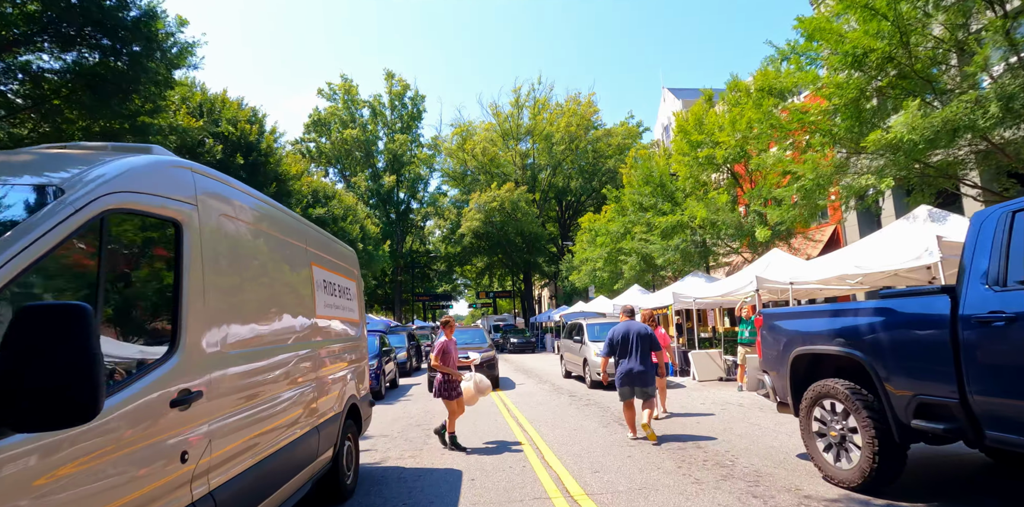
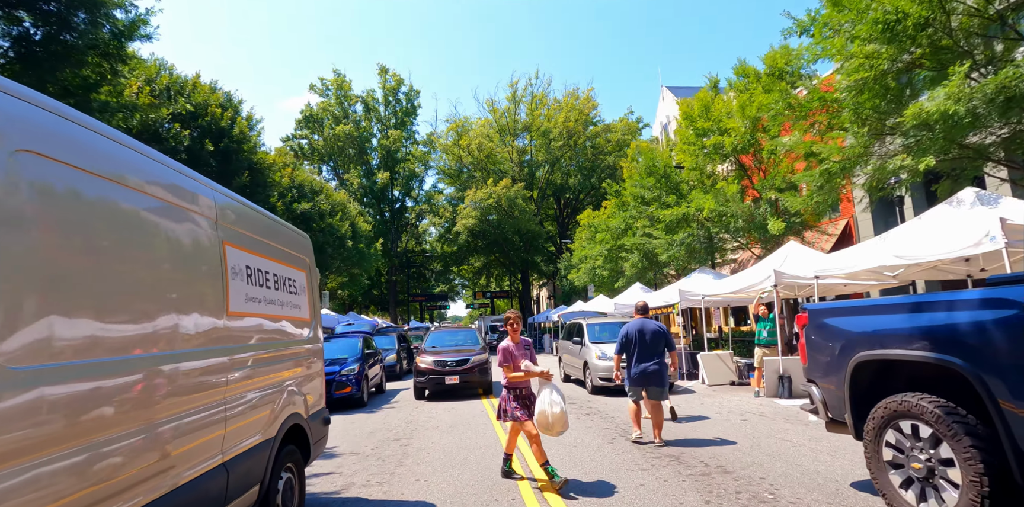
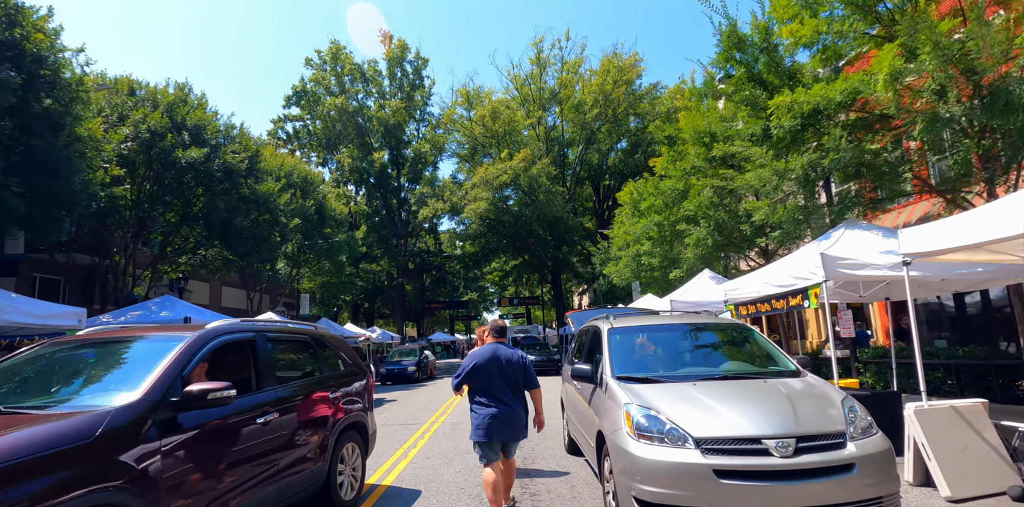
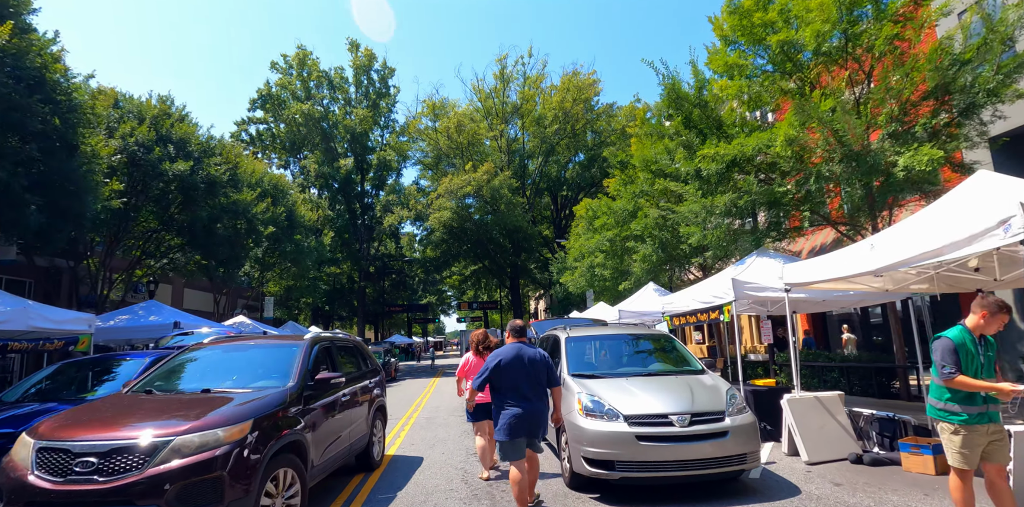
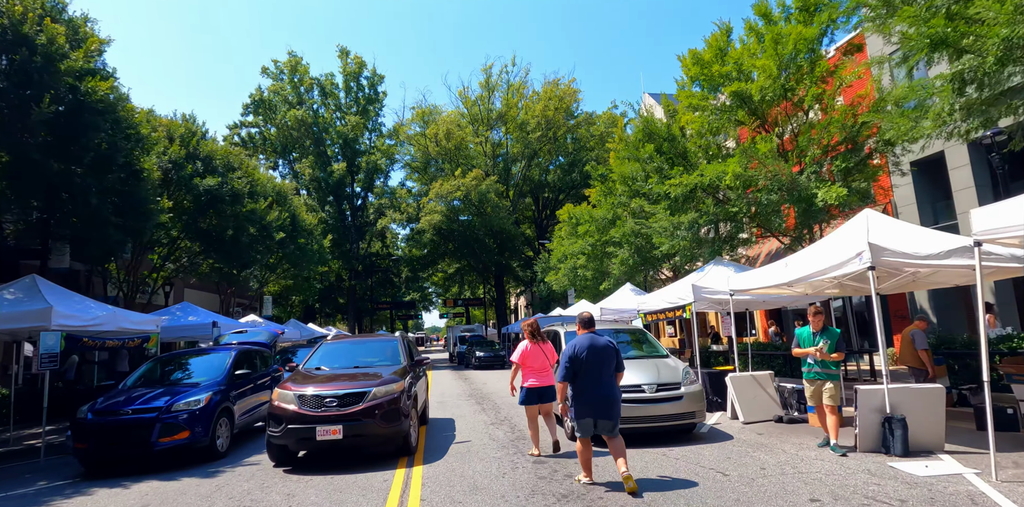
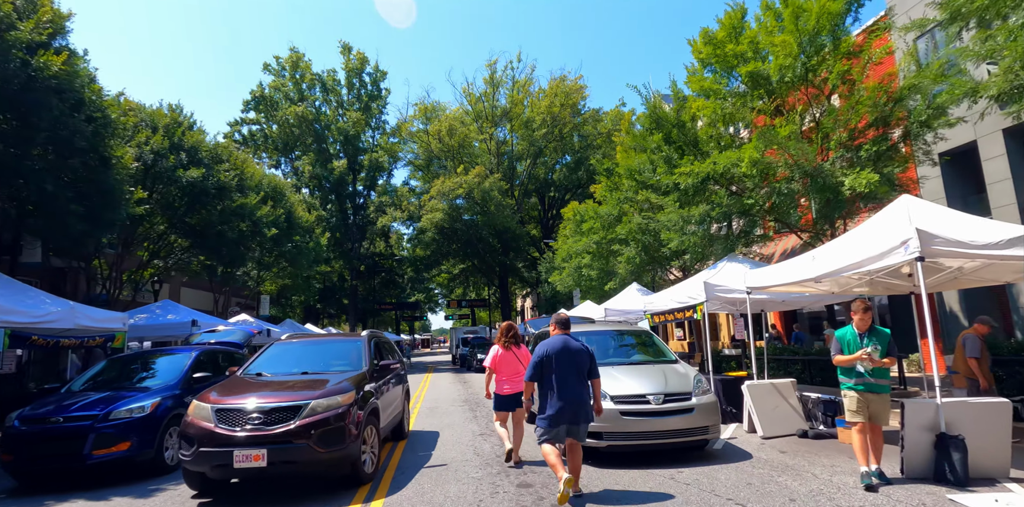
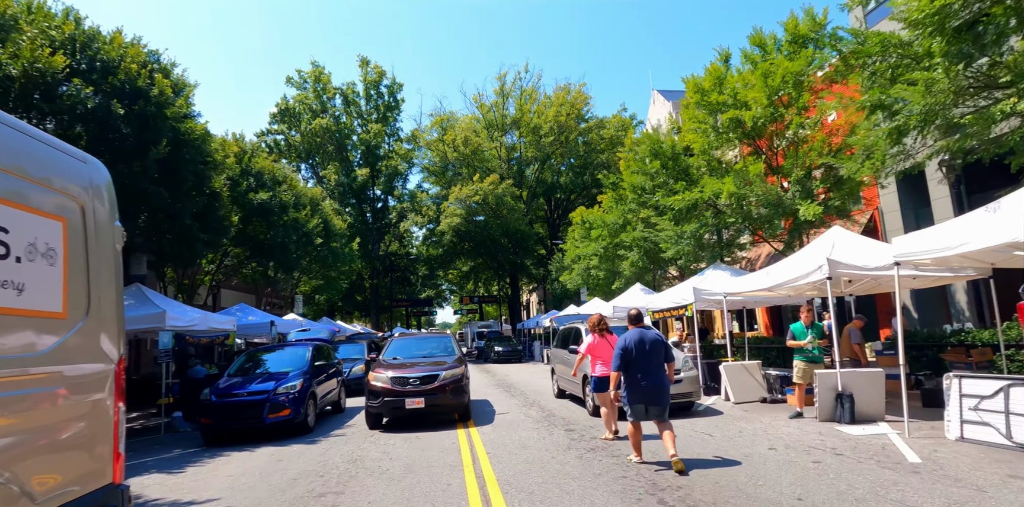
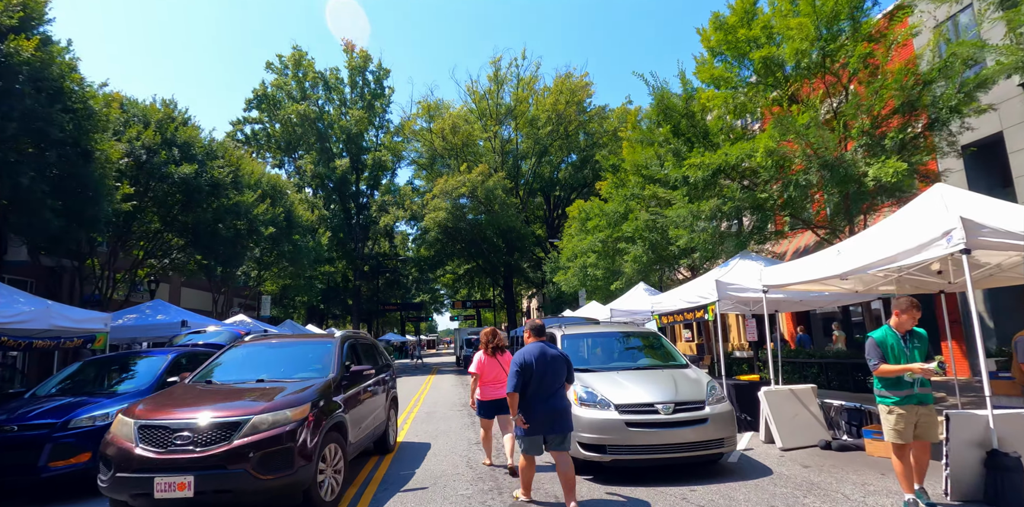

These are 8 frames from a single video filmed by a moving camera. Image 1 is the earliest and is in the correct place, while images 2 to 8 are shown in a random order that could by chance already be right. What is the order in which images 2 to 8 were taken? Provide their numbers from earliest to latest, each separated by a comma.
2, 7, 5, 6, 8, 4, 3
